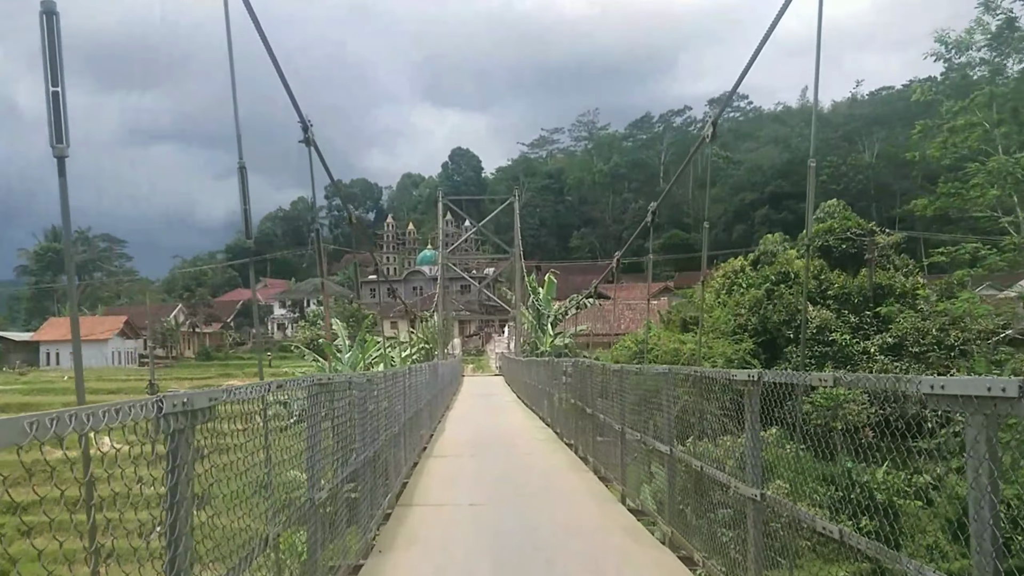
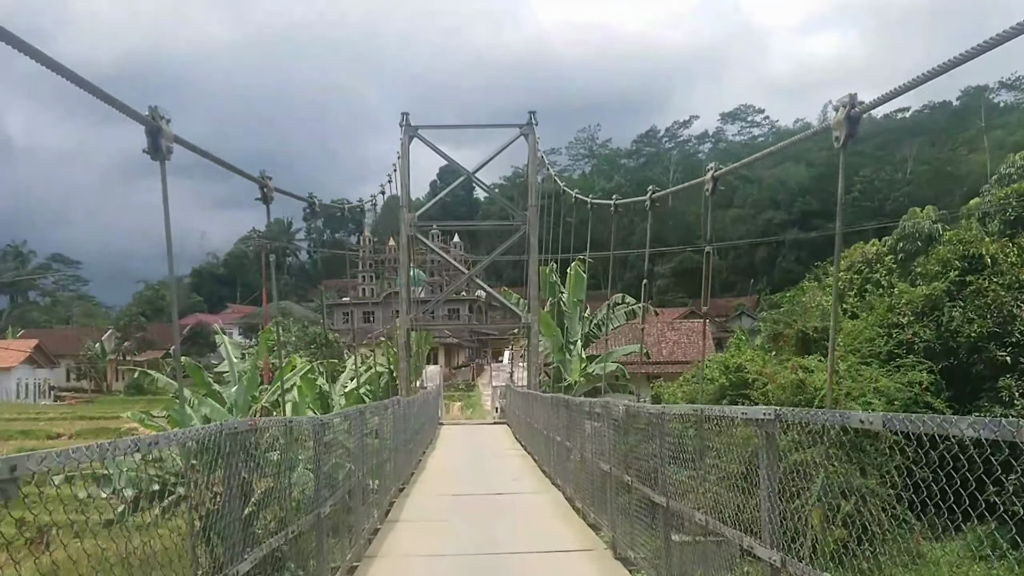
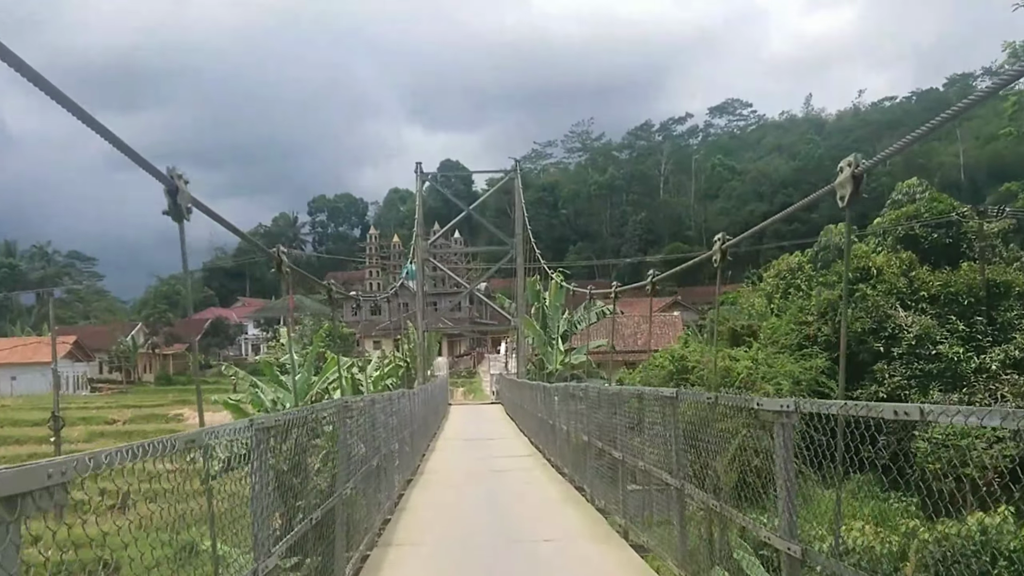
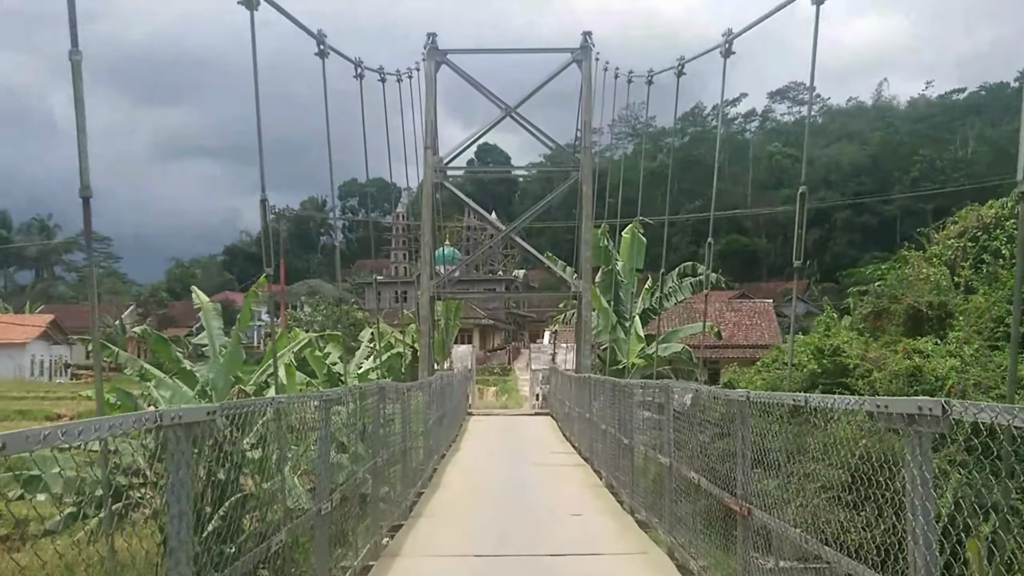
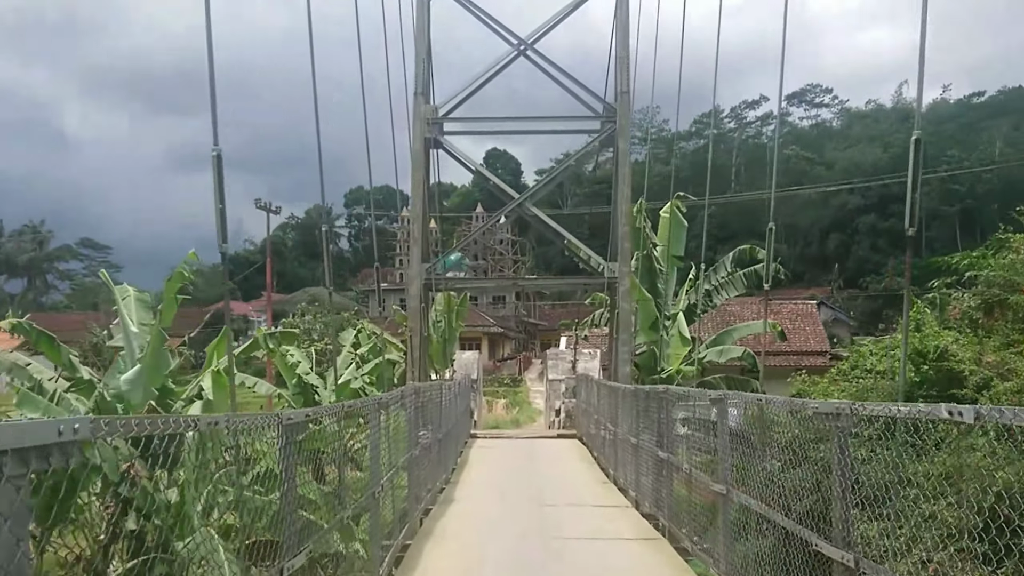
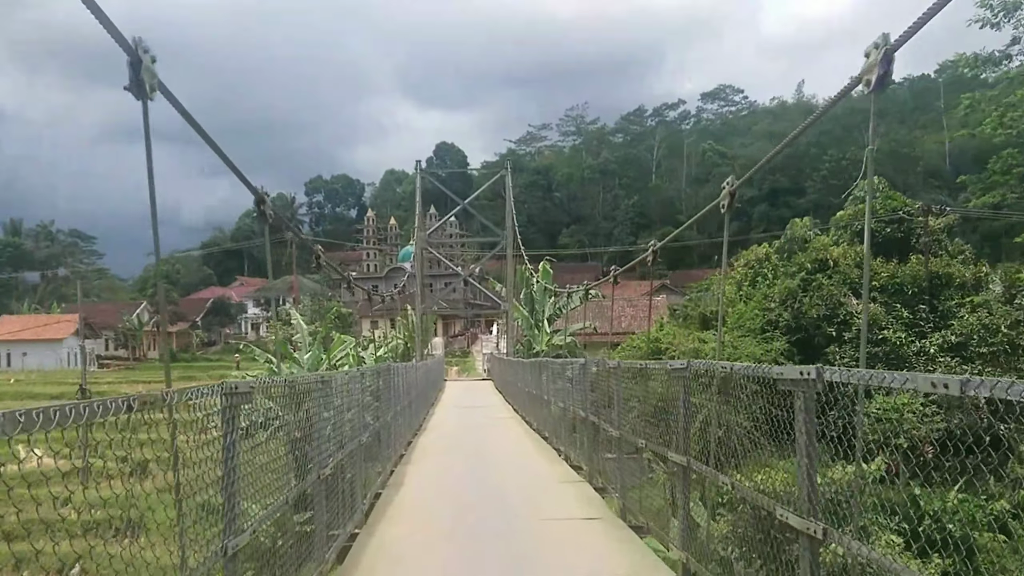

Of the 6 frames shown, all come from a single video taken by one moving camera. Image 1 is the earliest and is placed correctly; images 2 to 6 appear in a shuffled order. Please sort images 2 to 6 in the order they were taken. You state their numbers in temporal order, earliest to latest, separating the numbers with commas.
6, 3, 2, 4, 5
